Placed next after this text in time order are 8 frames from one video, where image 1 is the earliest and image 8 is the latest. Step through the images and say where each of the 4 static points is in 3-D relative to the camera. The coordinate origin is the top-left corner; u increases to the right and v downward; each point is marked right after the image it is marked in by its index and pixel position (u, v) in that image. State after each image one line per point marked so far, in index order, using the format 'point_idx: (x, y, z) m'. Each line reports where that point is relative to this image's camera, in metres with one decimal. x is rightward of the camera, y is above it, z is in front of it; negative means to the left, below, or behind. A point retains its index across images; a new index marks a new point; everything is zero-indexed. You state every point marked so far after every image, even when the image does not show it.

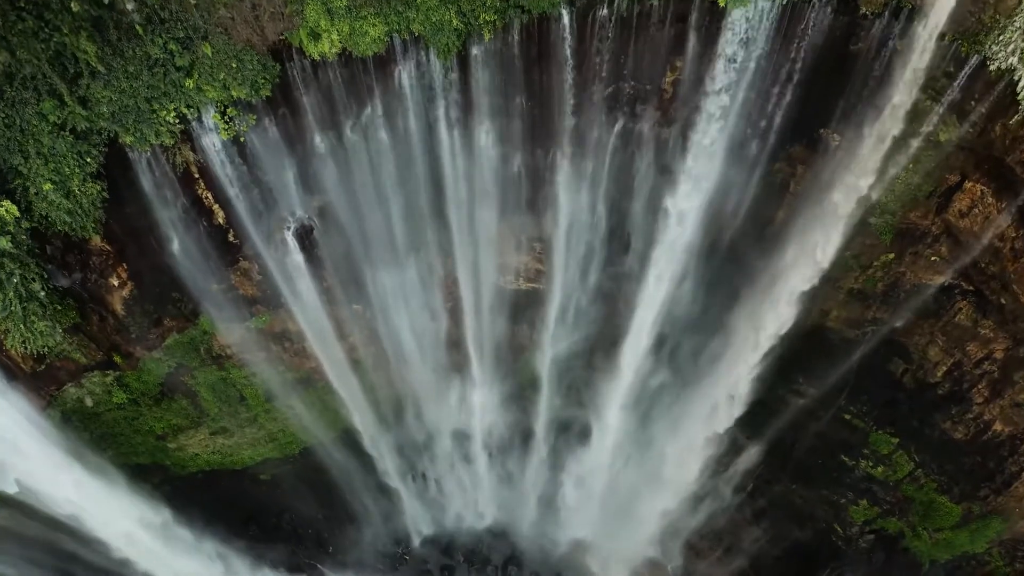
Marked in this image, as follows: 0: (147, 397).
0: (-6.0, -1.8, +11.0) m
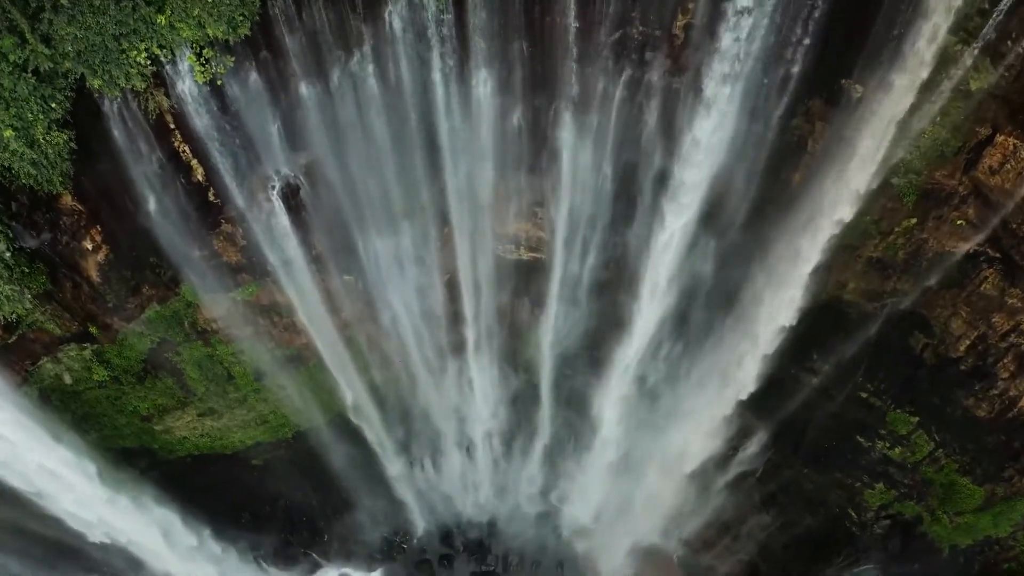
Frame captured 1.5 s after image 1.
0: (-6.0, -1.4, +10.4) m
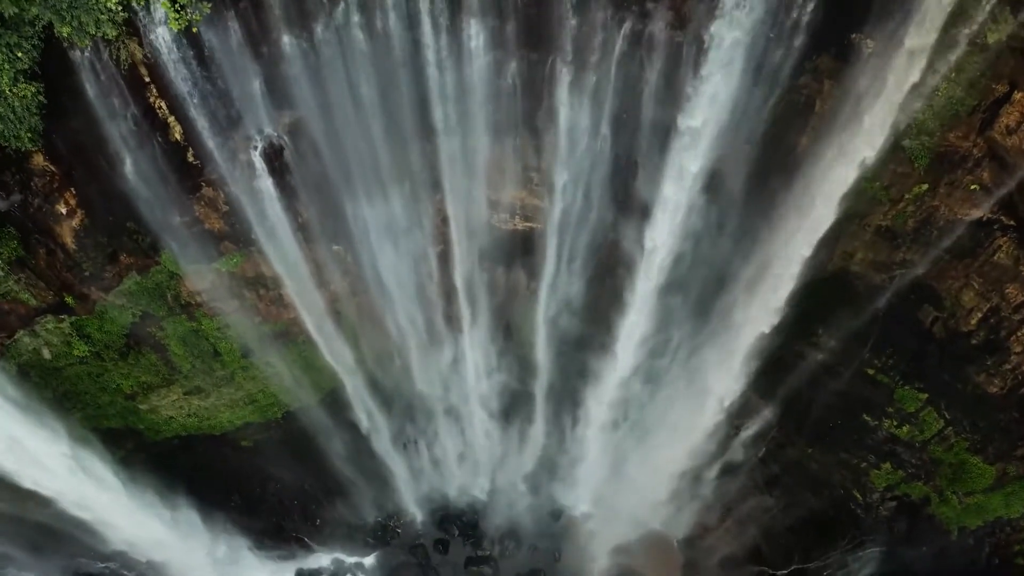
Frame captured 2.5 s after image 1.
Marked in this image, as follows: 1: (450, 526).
0: (-6.1, -0.9, +10.1) m
1: (-1.2, -4.7, +13.1) m
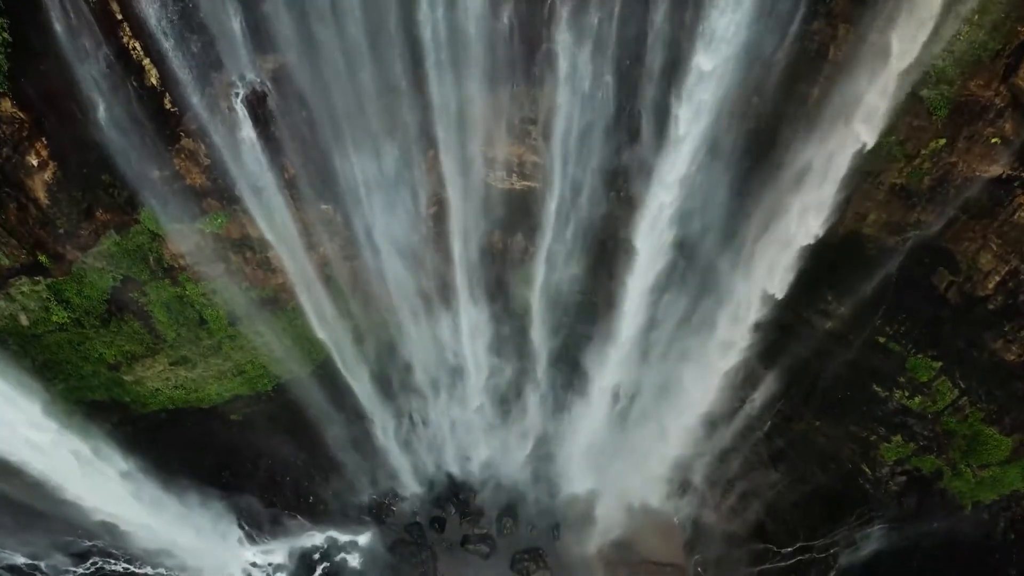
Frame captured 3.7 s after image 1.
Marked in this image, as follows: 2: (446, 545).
0: (-6.1, -0.4, +9.7) m
1: (-1.3, -4.1, +12.7) m
2: (-1.2, -4.8, +12.5) m
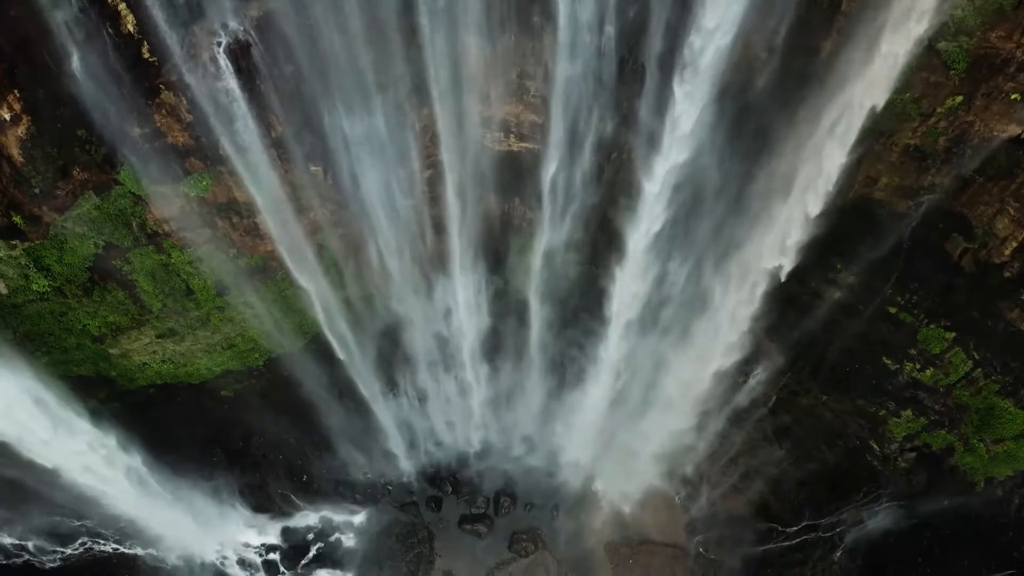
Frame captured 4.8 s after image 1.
0: (-6.2, 0.0, +9.3) m
1: (-1.3, -3.6, +12.4) m
2: (-1.3, -4.4, +12.2) m
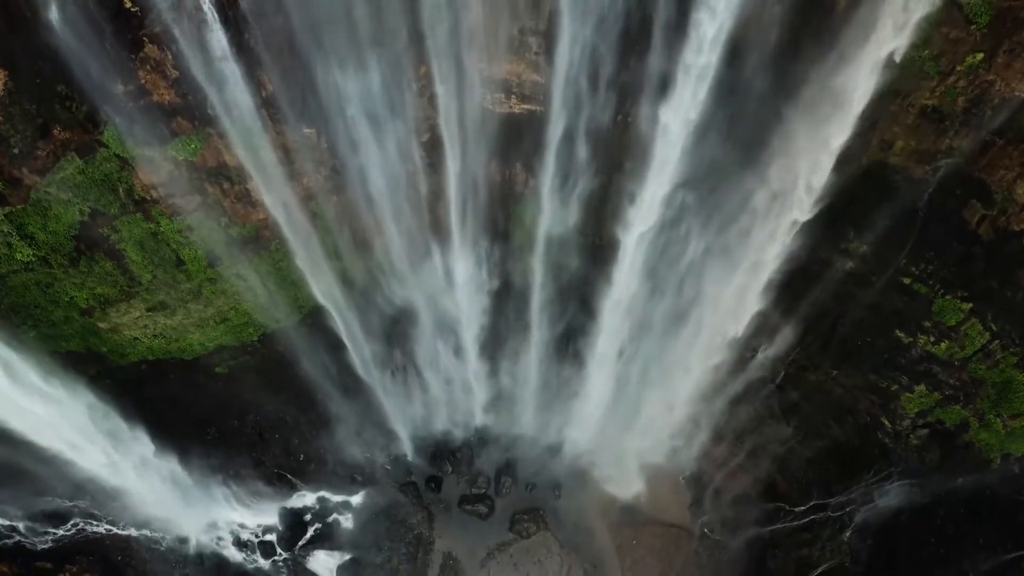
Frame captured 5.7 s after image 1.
0: (-6.2, +0.5, +9.0) m
1: (-1.3, -3.2, +12.1) m
2: (-1.2, -3.9, +11.9) m
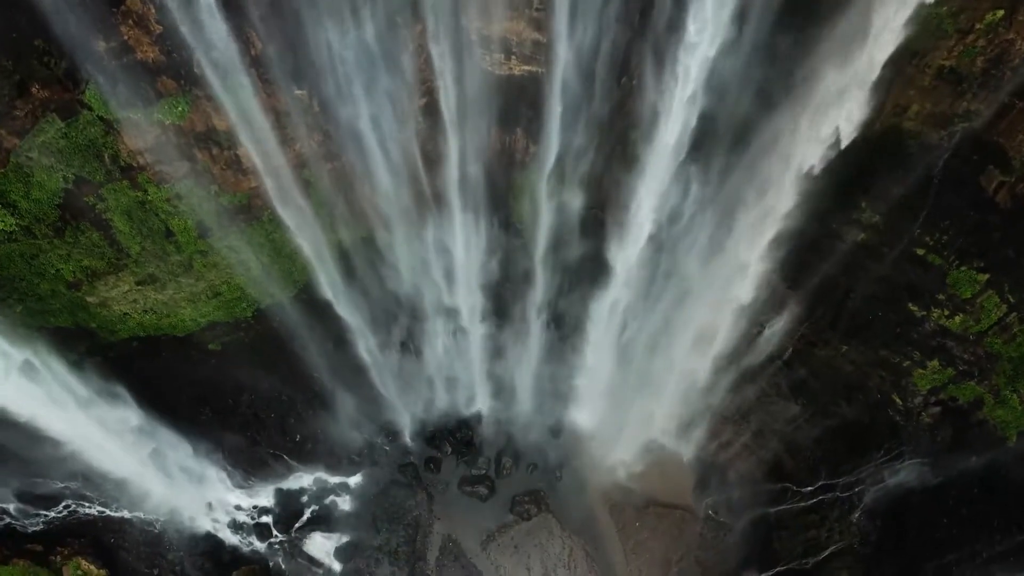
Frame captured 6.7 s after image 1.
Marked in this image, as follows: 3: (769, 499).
0: (-6.2, +0.8, +8.7) m
1: (-1.2, -2.8, +11.8) m
2: (-1.2, -3.5, +11.6) m
3: (+4.5, -3.7, +11.5) m
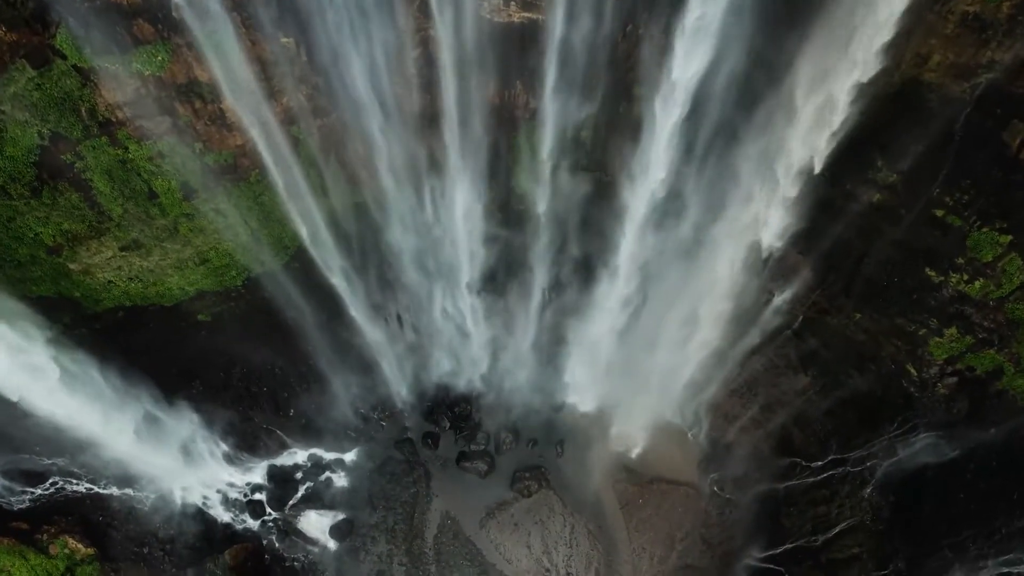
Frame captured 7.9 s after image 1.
0: (-6.2, +1.3, +8.3) m
1: (-1.2, -2.2, +11.5) m
2: (-1.2, -3.0, +11.3) m
3: (+4.5, -3.1, +11.2) m
